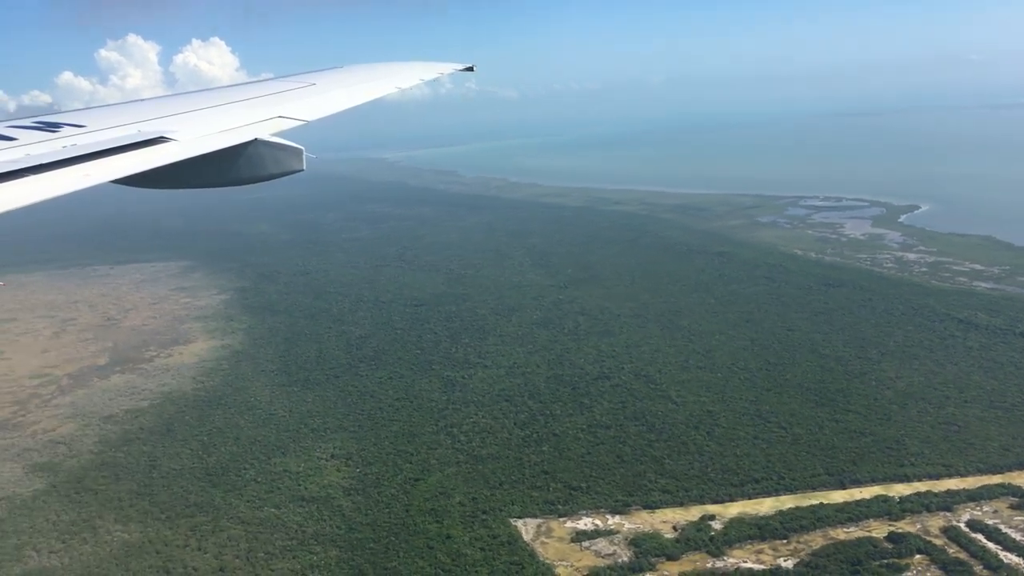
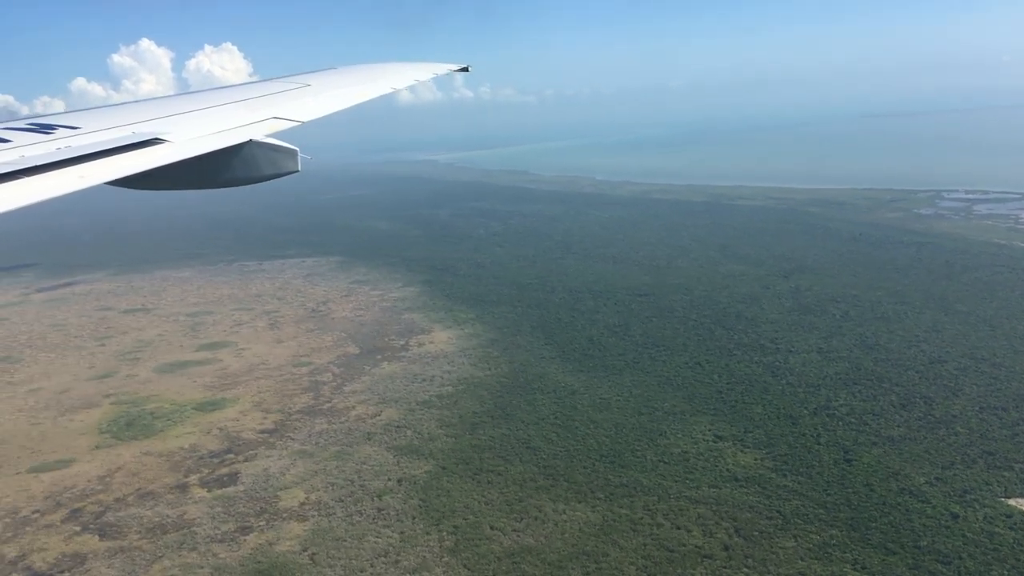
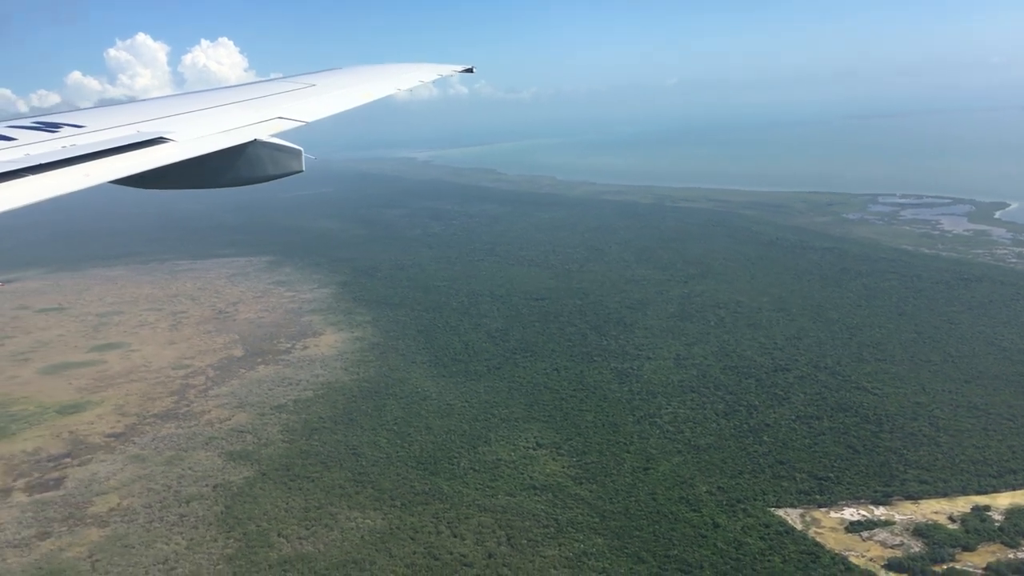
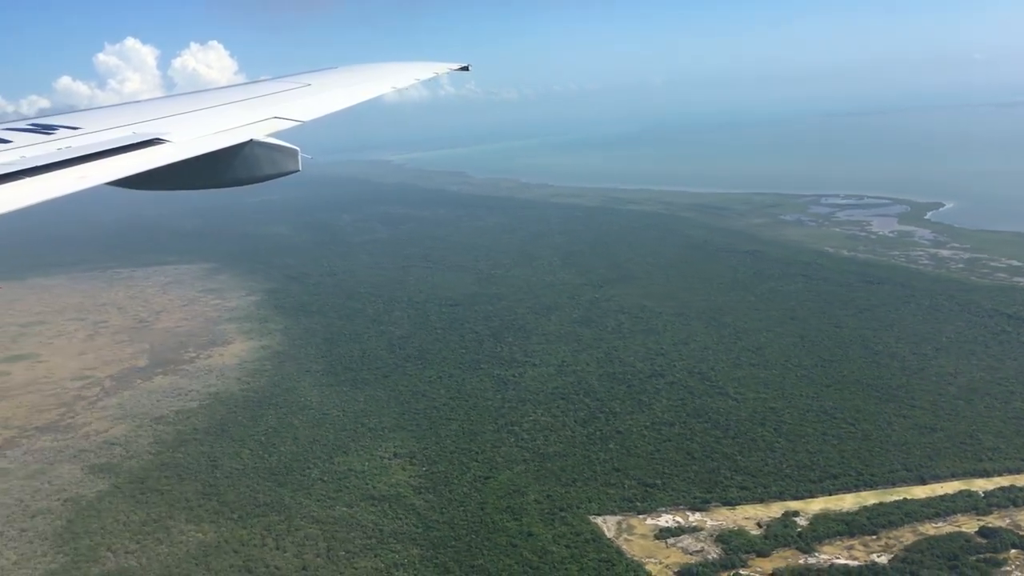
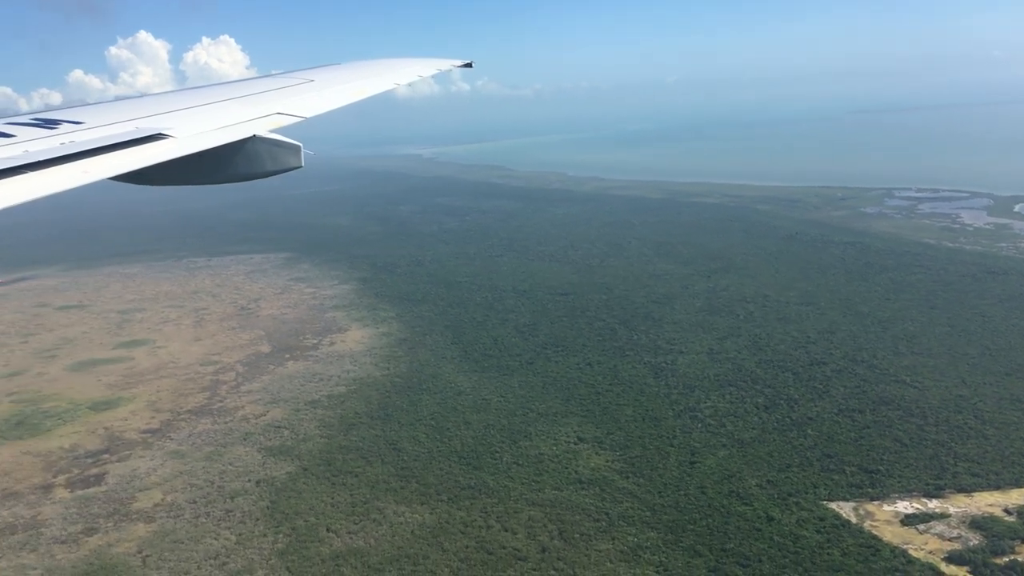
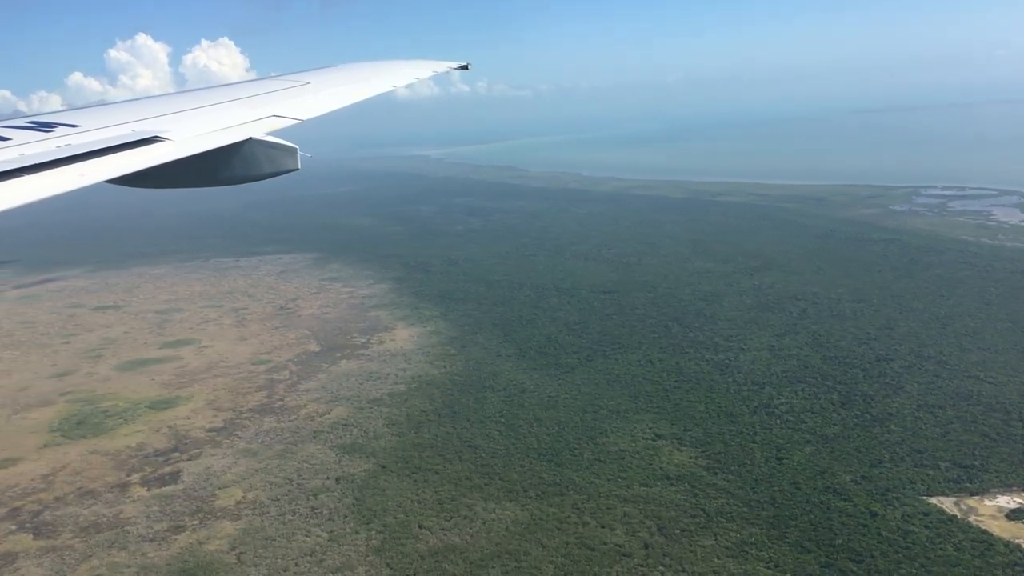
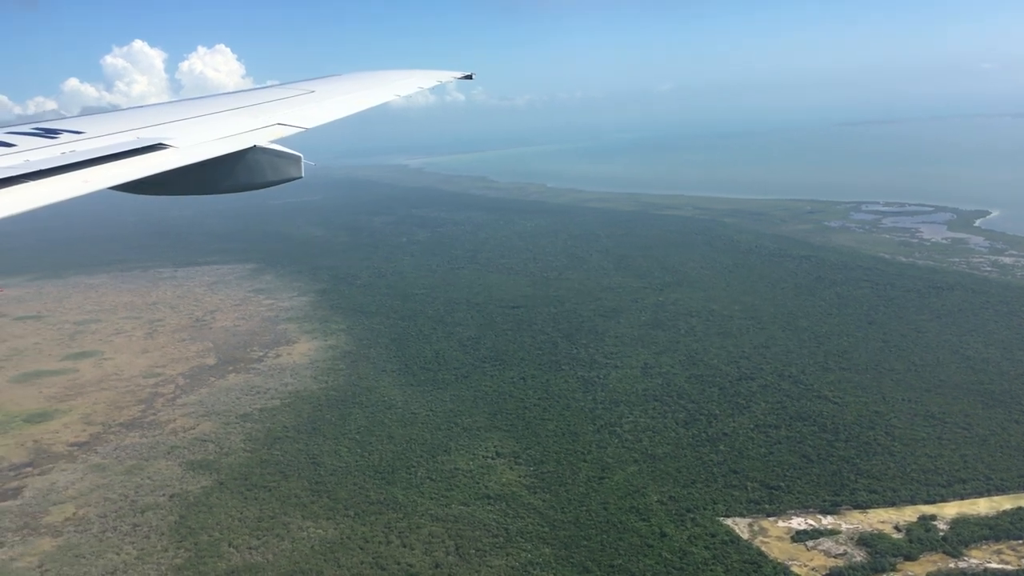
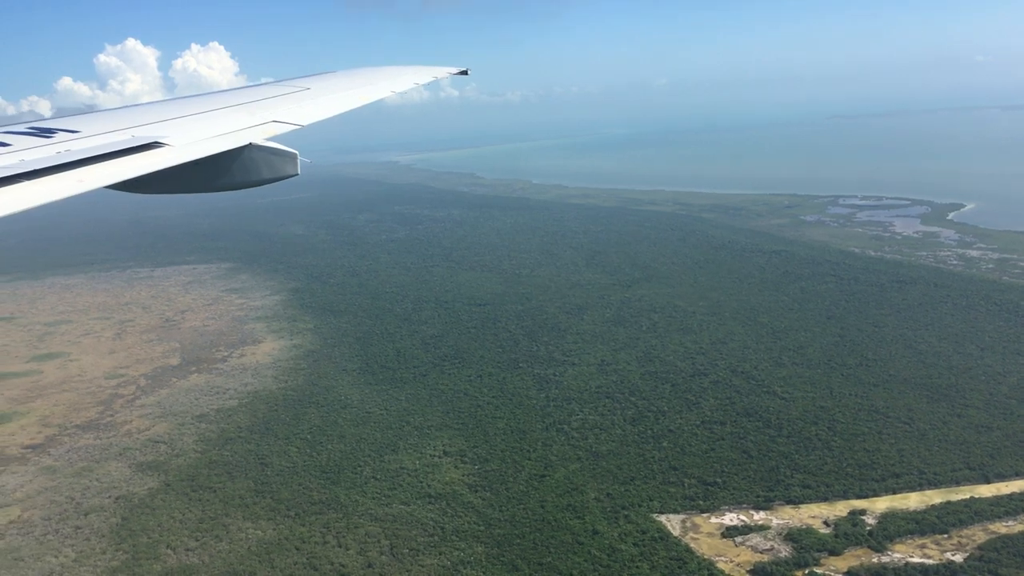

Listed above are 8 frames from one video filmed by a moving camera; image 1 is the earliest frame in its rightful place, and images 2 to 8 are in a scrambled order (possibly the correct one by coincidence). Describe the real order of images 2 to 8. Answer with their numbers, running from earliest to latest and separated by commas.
4, 8, 7, 3, 5, 6, 2
